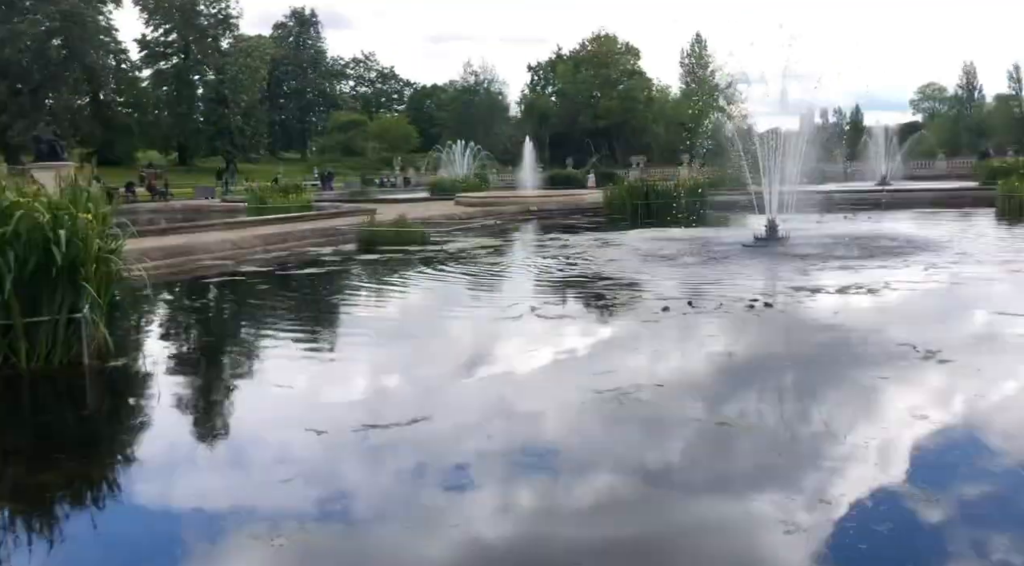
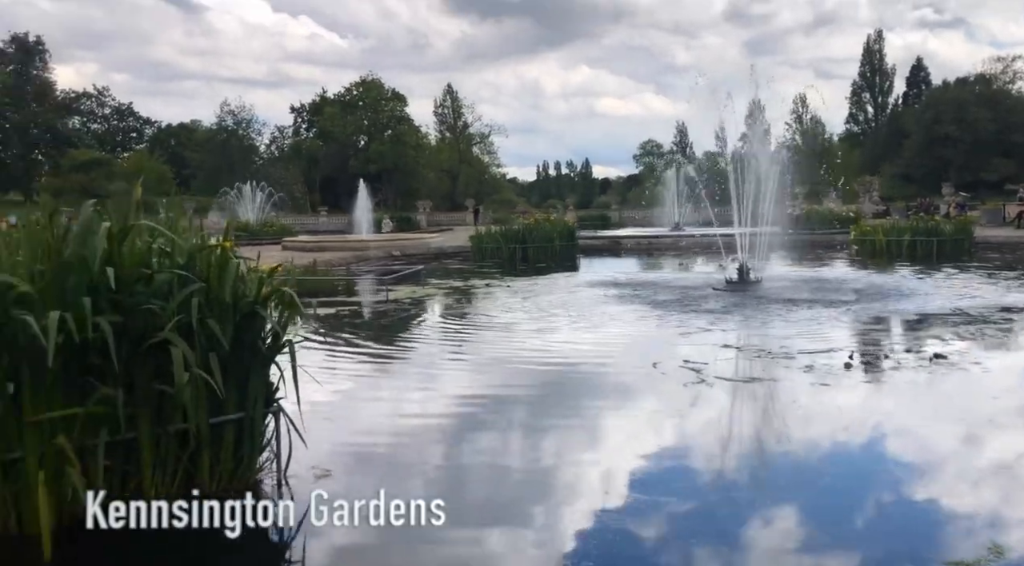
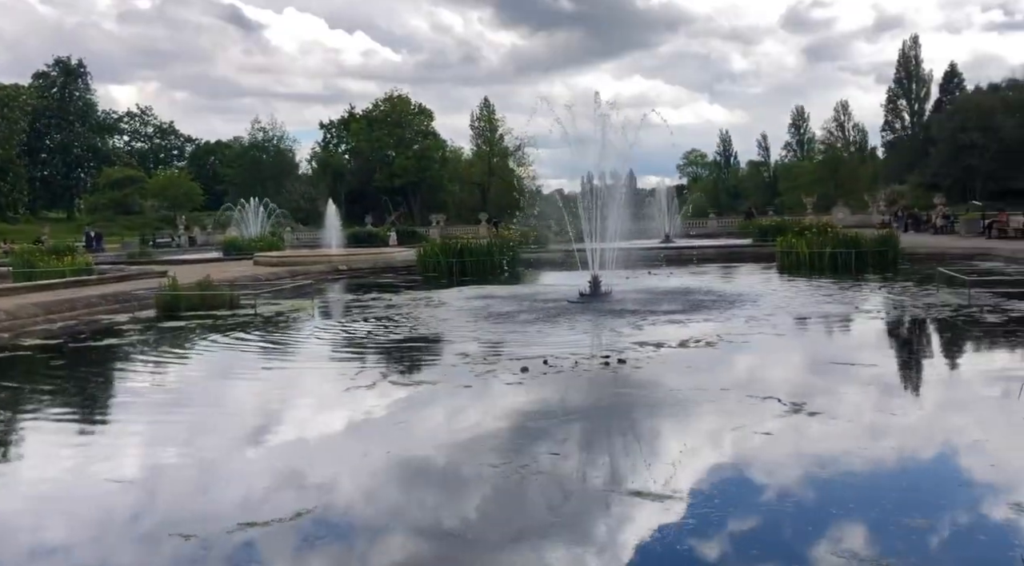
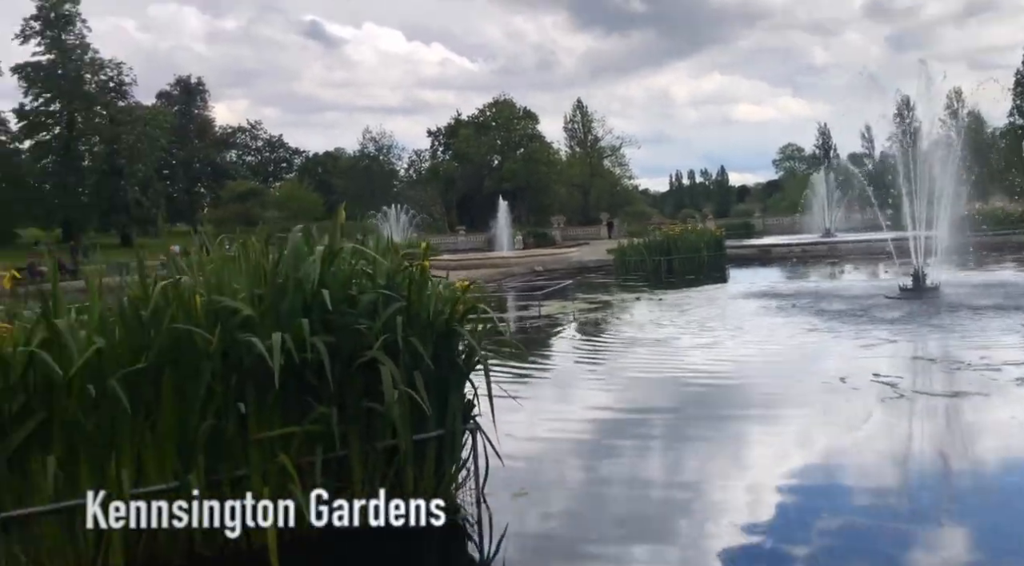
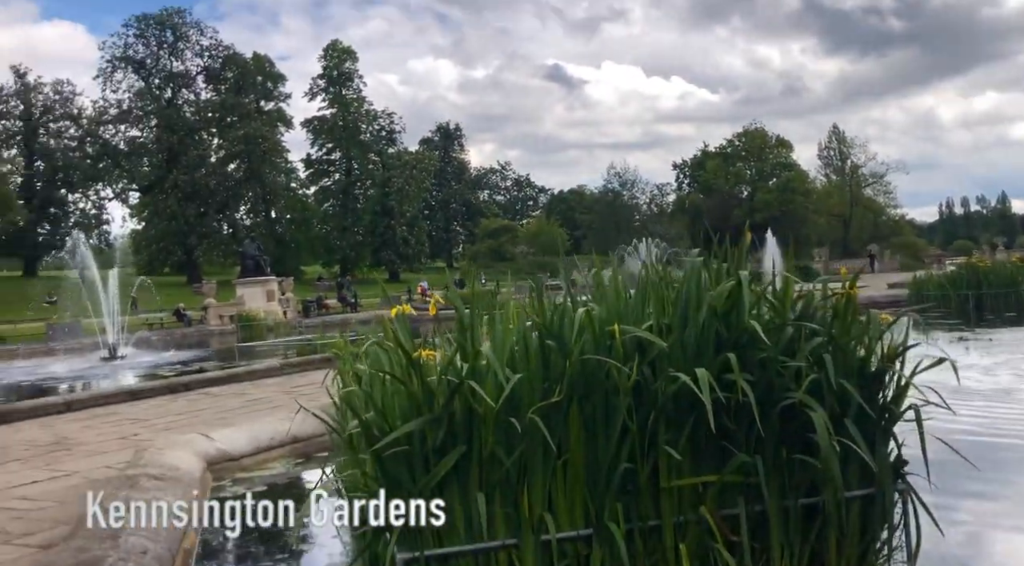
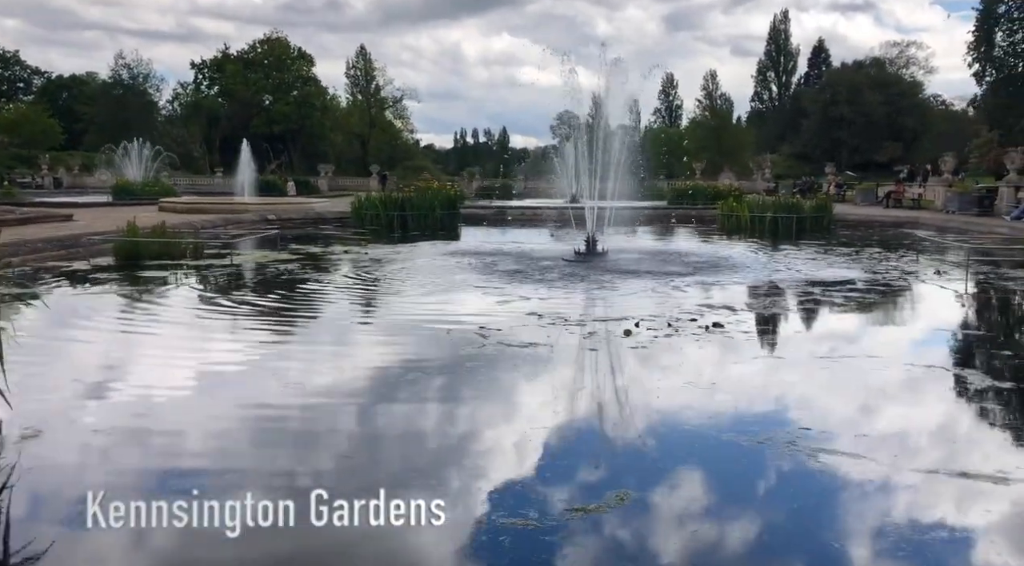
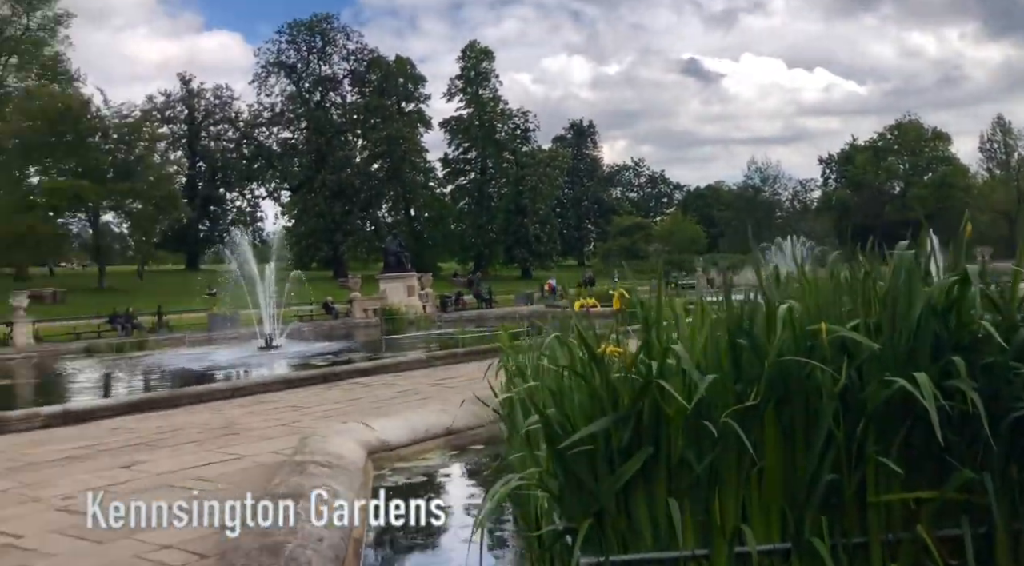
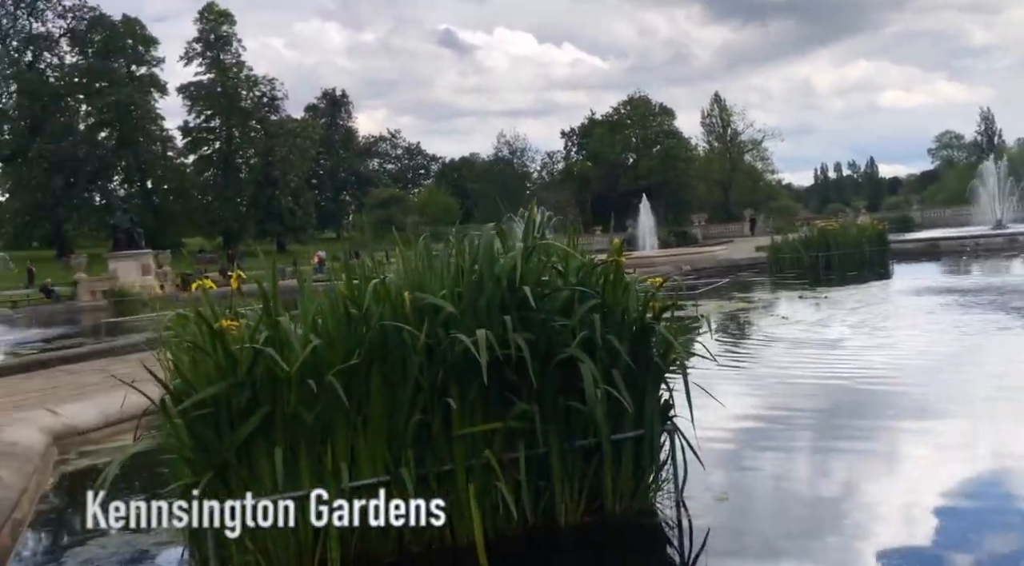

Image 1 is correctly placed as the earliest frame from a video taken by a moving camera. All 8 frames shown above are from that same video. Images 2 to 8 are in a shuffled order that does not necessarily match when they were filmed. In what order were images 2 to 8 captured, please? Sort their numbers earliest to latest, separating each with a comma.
3, 6, 2, 4, 8, 5, 7
